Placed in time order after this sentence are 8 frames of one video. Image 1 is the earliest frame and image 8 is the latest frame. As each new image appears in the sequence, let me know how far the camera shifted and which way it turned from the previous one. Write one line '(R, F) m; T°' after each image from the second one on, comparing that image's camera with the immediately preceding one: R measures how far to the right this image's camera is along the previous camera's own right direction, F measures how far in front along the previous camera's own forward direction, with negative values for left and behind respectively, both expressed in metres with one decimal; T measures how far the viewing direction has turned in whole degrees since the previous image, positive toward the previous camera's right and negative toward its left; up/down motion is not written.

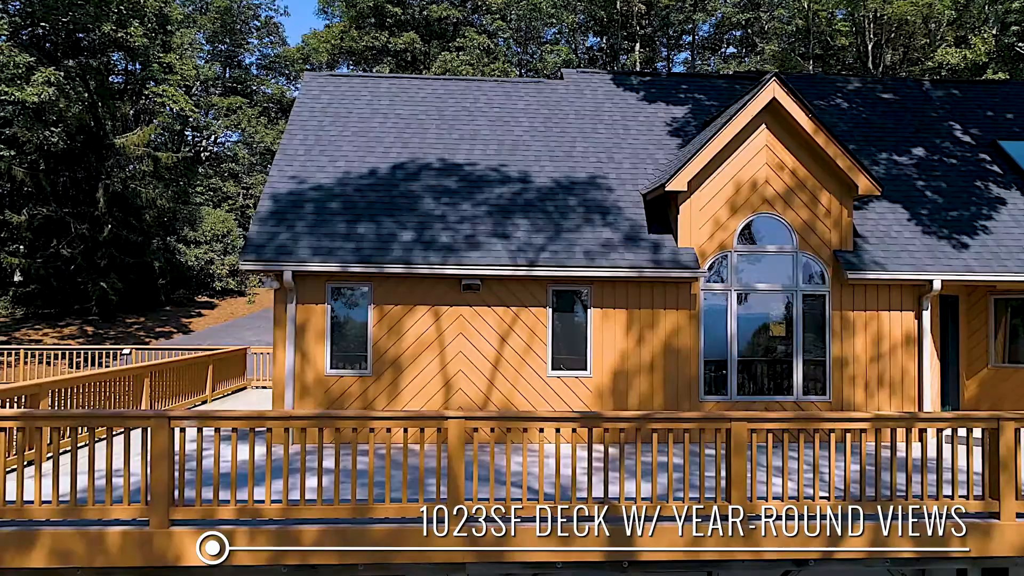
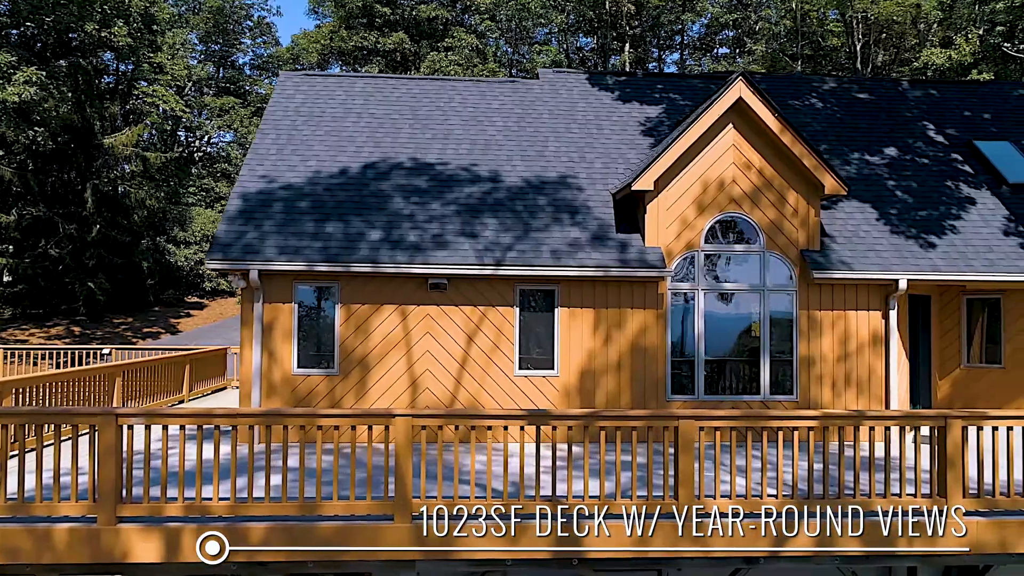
(+0.3, 0.0) m; 0°
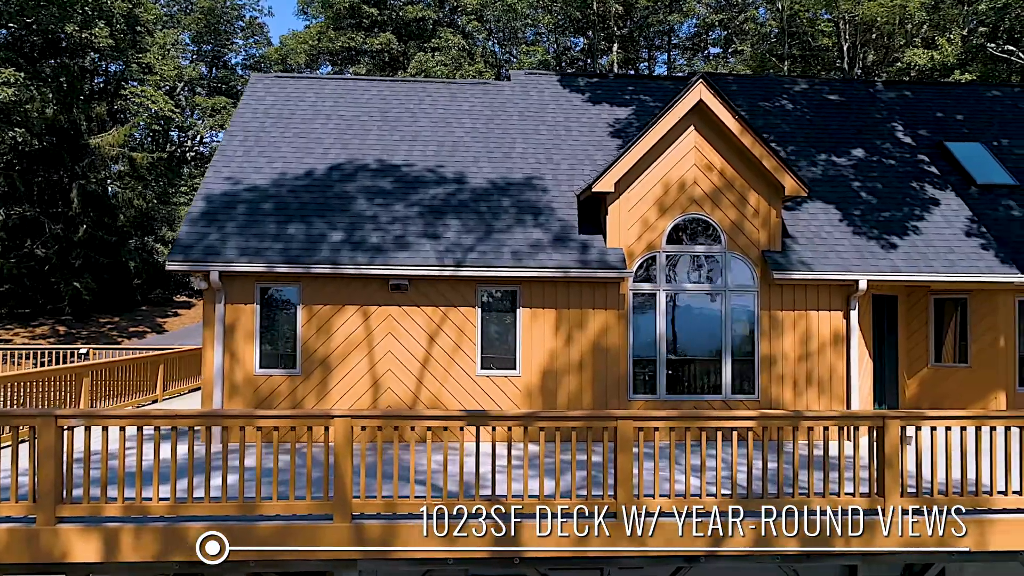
(+0.4, -0.1) m; 0°
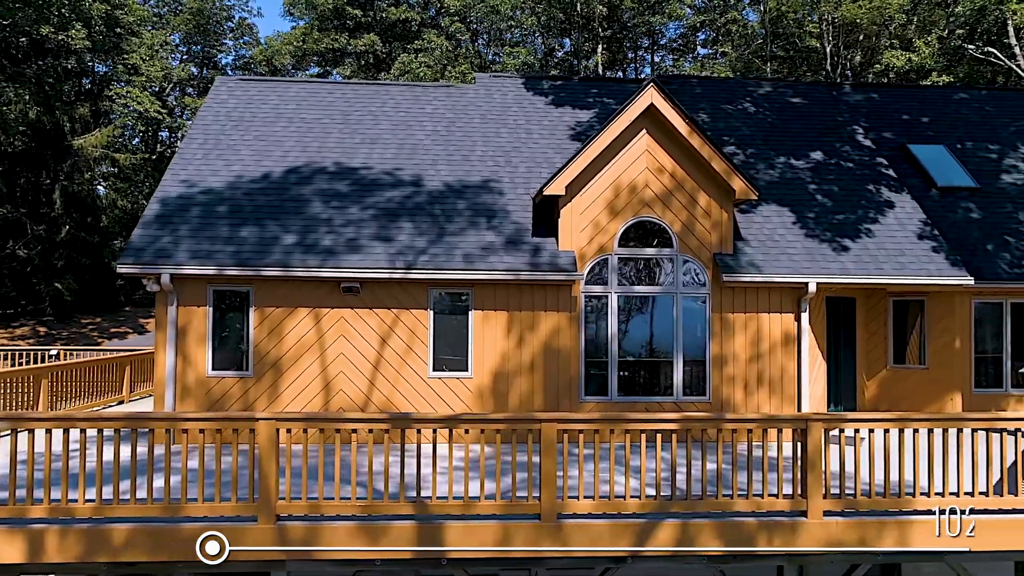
(+0.5, -0.1) m; 0°
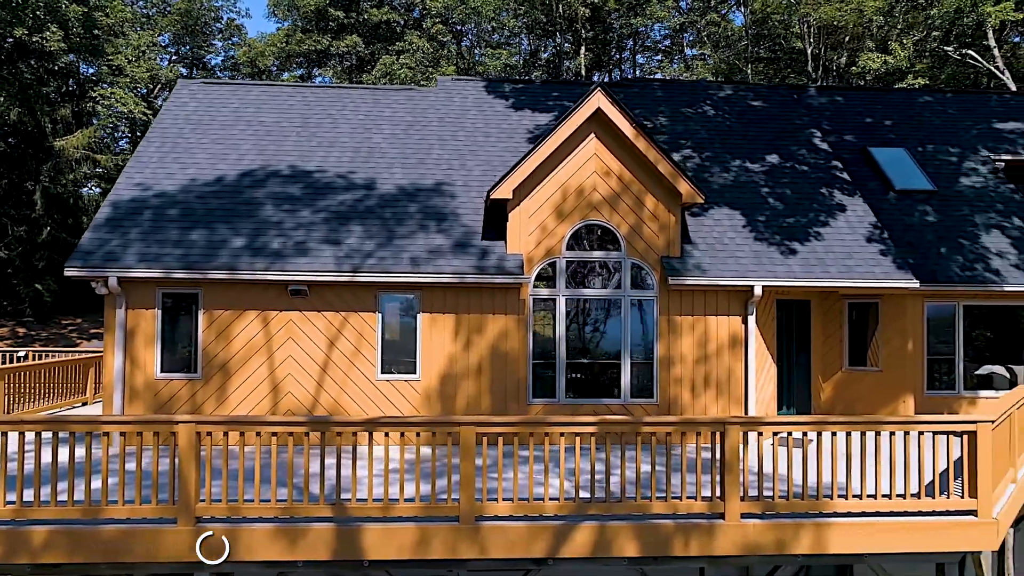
(+0.5, -0.1) m; 0°
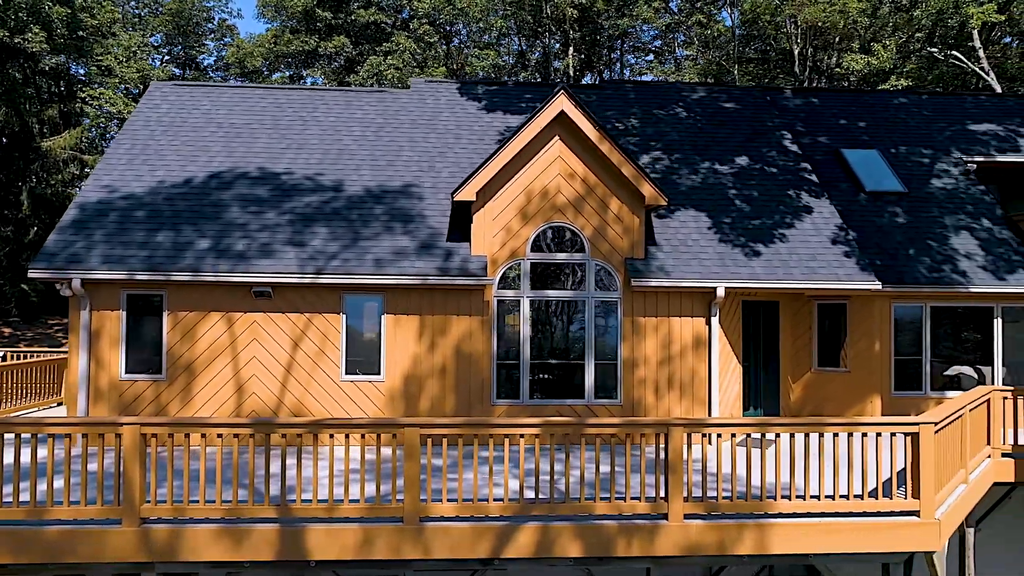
(+0.4, -0.1) m; 0°
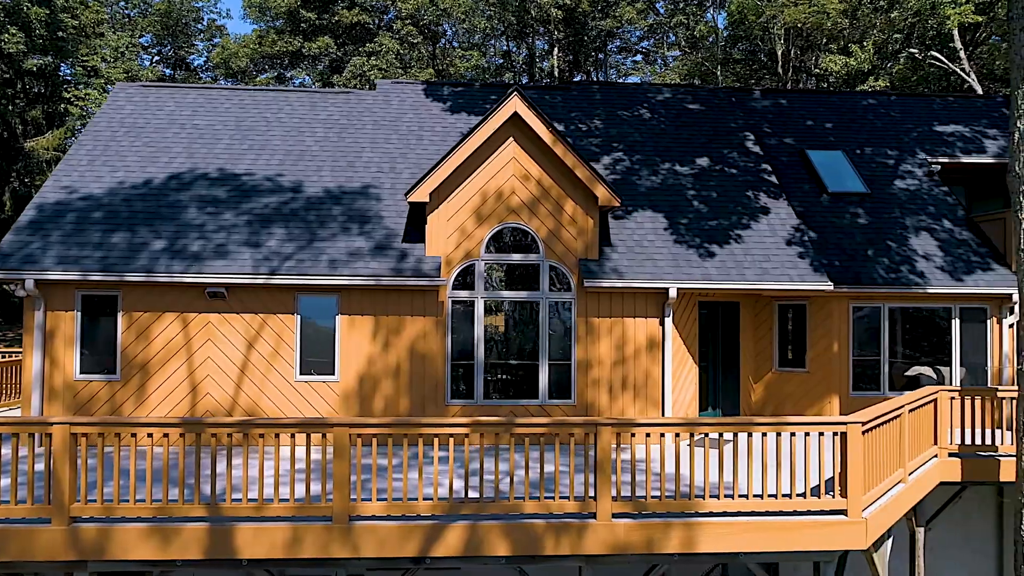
(+0.4, -0.1) m; 0°
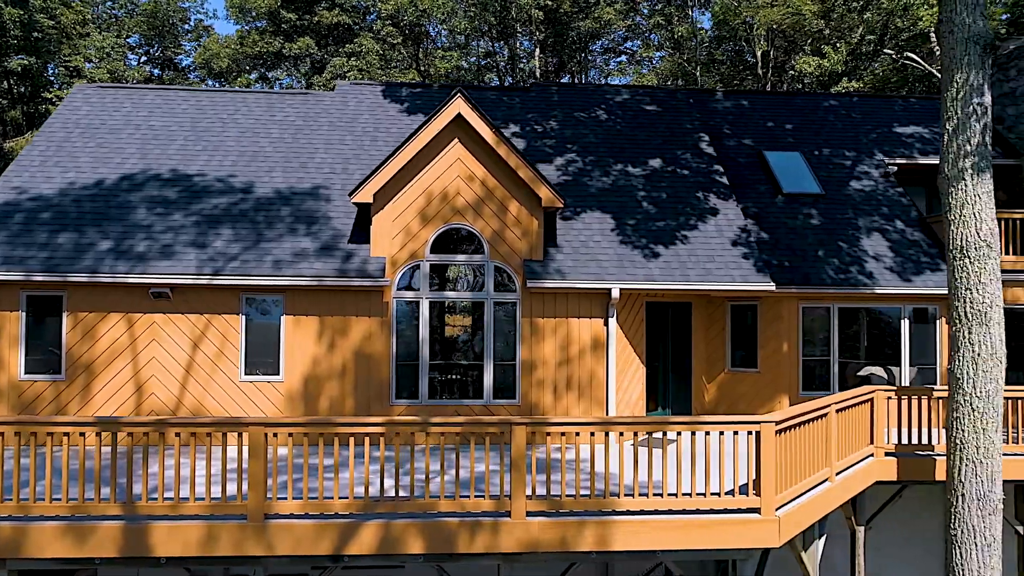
(+0.5, -0.1) m; 0°
